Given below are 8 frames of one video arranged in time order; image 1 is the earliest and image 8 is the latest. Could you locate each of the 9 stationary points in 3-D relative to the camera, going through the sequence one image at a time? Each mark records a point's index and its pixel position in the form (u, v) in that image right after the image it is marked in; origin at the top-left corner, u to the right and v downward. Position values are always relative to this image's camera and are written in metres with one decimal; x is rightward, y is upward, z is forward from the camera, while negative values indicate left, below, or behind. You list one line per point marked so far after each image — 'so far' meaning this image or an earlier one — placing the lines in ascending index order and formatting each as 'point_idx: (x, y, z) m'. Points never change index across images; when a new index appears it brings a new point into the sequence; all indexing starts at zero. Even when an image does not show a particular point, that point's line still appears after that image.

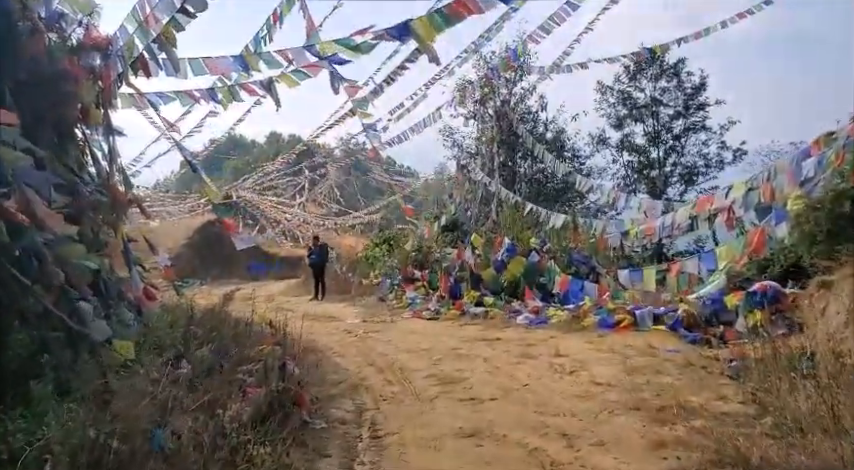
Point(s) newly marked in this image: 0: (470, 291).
0: (+0.9, -1.1, +11.9) m
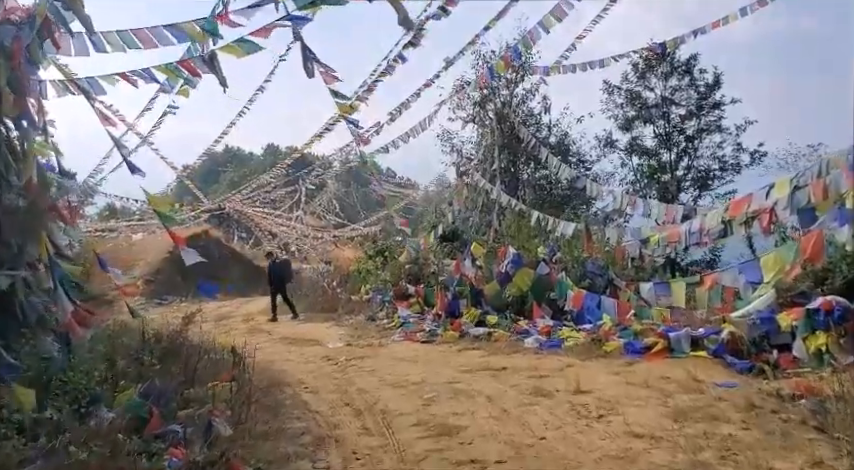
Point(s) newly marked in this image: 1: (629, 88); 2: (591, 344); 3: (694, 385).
0: (+0.8, -1.3, +10.5) m
1: (+5.3, +3.9, +15.8) m
2: (+2.1, -1.4, +7.7) m
3: (+2.6, -1.5, +5.9) m
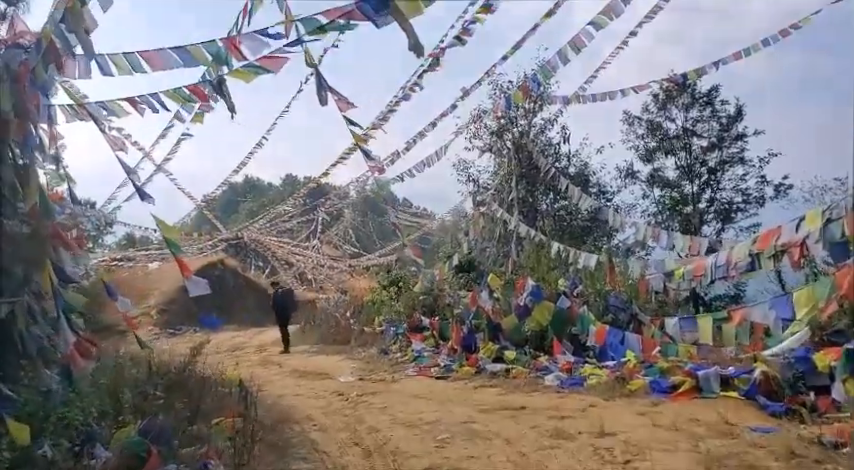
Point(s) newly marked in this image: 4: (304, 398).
0: (+1.0, -1.9, +10.2) m
1: (+5.8, +3.0, +15.6) m
2: (+2.3, -1.8, +7.3) m
3: (+2.7, -1.8, +5.5) m
4: (-1.6, -2.1, +7.9) m
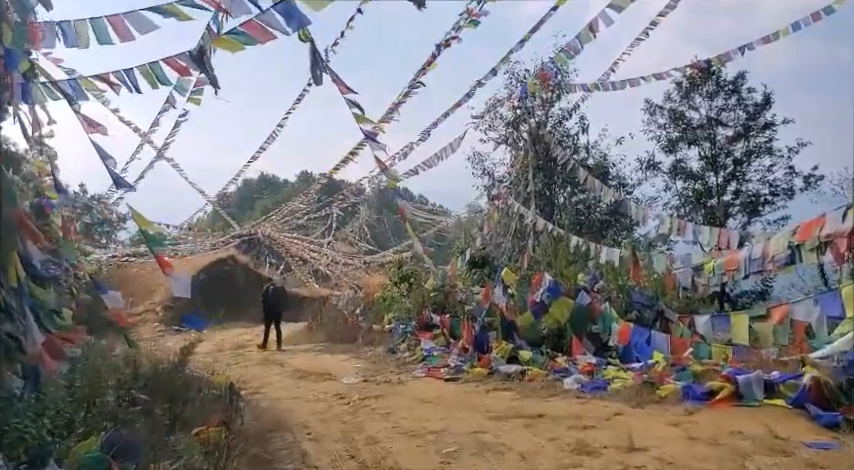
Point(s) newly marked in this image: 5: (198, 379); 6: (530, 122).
0: (+1.2, -1.7, +9.5) m
1: (+6.1, +3.2, +14.7) m
2: (+2.4, -1.7, +6.6) m
3: (+2.8, -1.7, +4.8) m
4: (-1.5, -2.0, +7.3) m
5: (-2.9, -1.8, +7.6) m
6: (+2.6, +2.9, +15.3) m
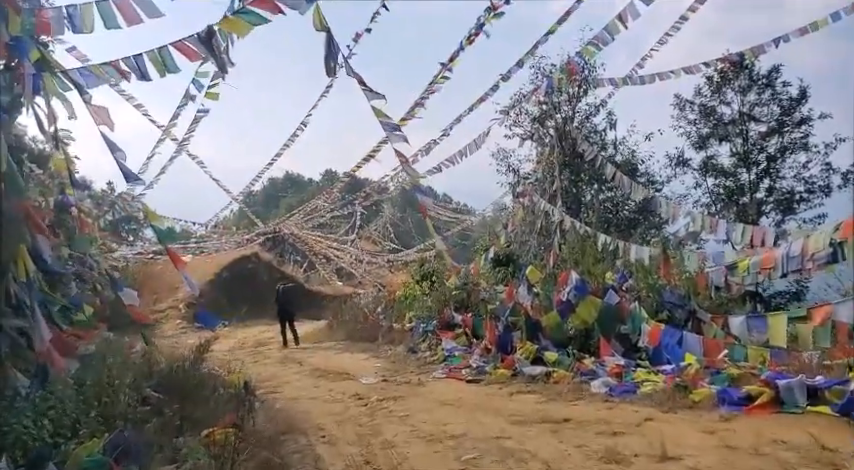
0: (+1.5, -1.7, +9.2) m
1: (+6.6, +3.2, +14.2) m
2: (+2.6, -1.6, +6.2) m
3: (+2.9, -1.6, +4.4) m
4: (-1.3, -2.0, +7.1) m
5: (-2.7, -1.8, +7.5) m
6: (+3.2, +2.9, +14.9) m
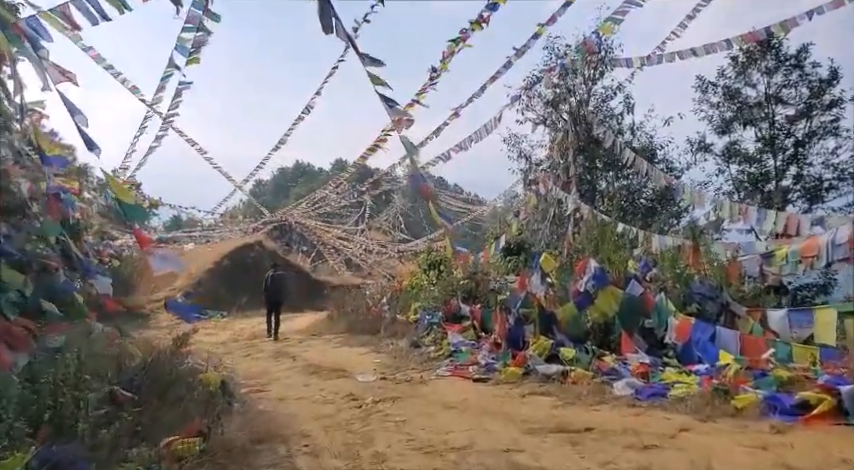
0: (+1.6, -1.4, +8.4) m
1: (+6.8, +3.5, +13.3) m
2: (+2.6, -1.4, +5.4) m
3: (+2.9, -1.5, +3.6) m
4: (-1.3, -1.8, +6.3) m
5: (-2.6, -1.6, +6.8) m
6: (+3.4, +3.2, +14.0) m
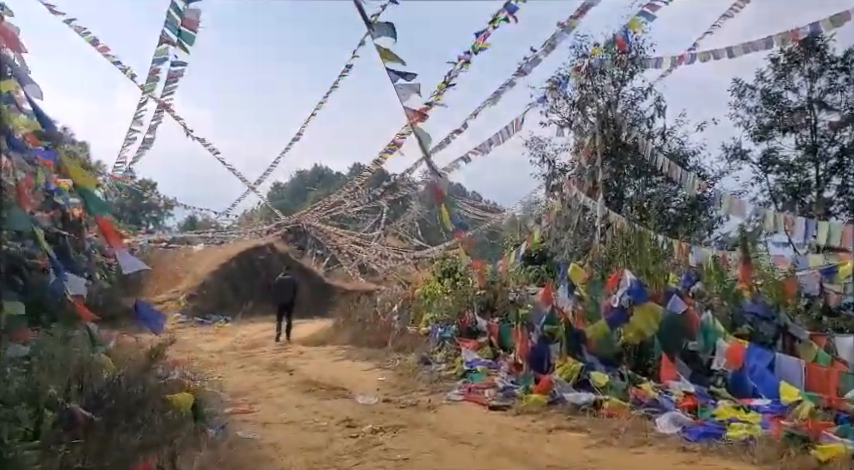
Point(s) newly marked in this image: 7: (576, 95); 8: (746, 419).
0: (+1.7, -1.5, +7.4) m
1: (+7.2, +3.3, +12.2) m
2: (+2.6, -1.5, +4.4) m
3: (+2.9, -1.5, +2.6) m
4: (-1.2, -1.8, +5.4) m
5: (-2.5, -1.5, +5.9) m
6: (+3.8, +3.0, +13.0) m
7: (+3.3, +3.2, +13.0) m
8: (+2.6, -1.5, +5.1) m
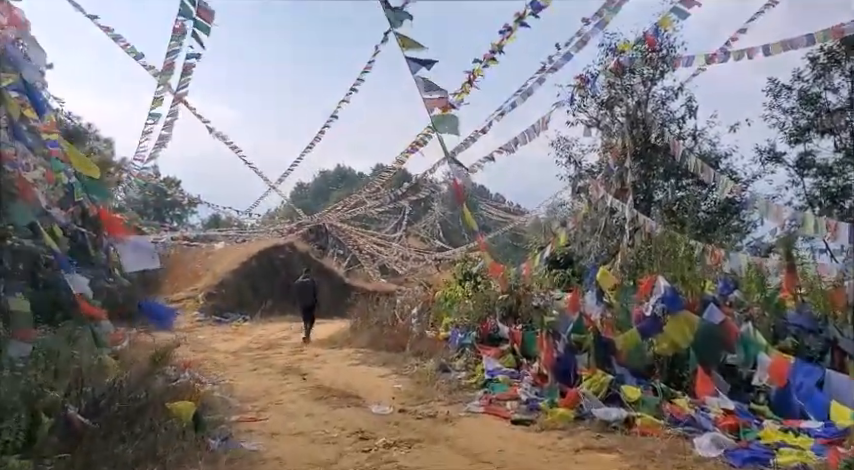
0: (+1.9, -1.6, +7.0) m
1: (+7.6, +3.1, +11.5) m
2: (+2.7, -1.6, +3.9) m
3: (+2.9, -1.6, +2.1) m
4: (-1.0, -1.8, +5.1) m
5: (-2.4, -1.5, +5.6) m
6: (+4.3, +3.0, +12.5) m
7: (+3.8, +3.2, +12.5) m
8: (+2.8, -1.6, +4.6) m
